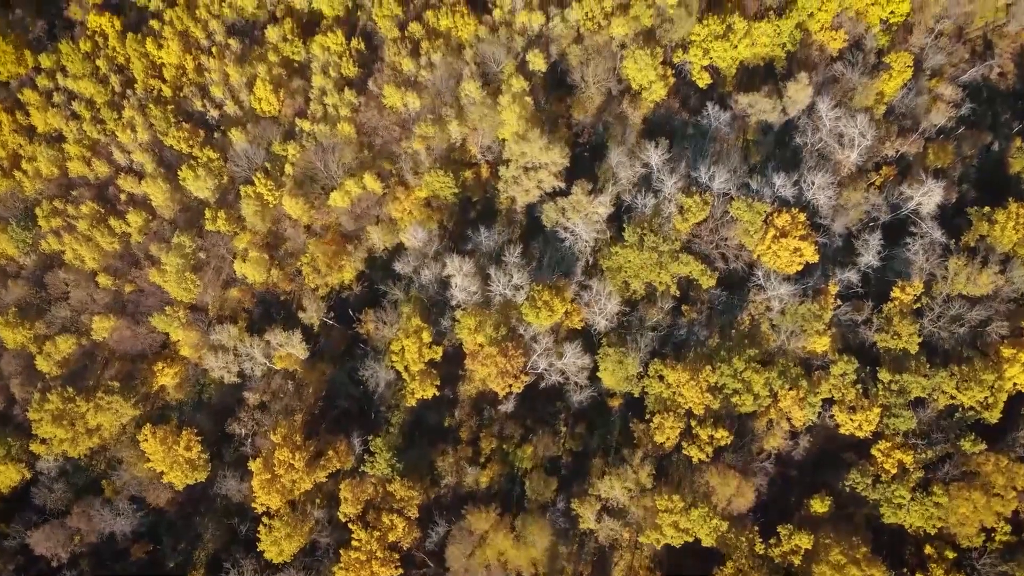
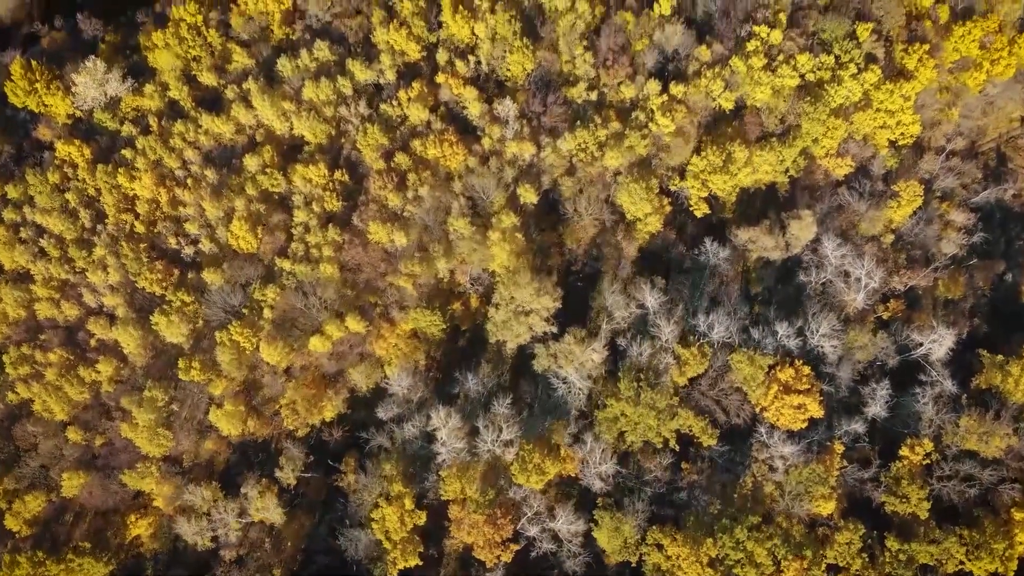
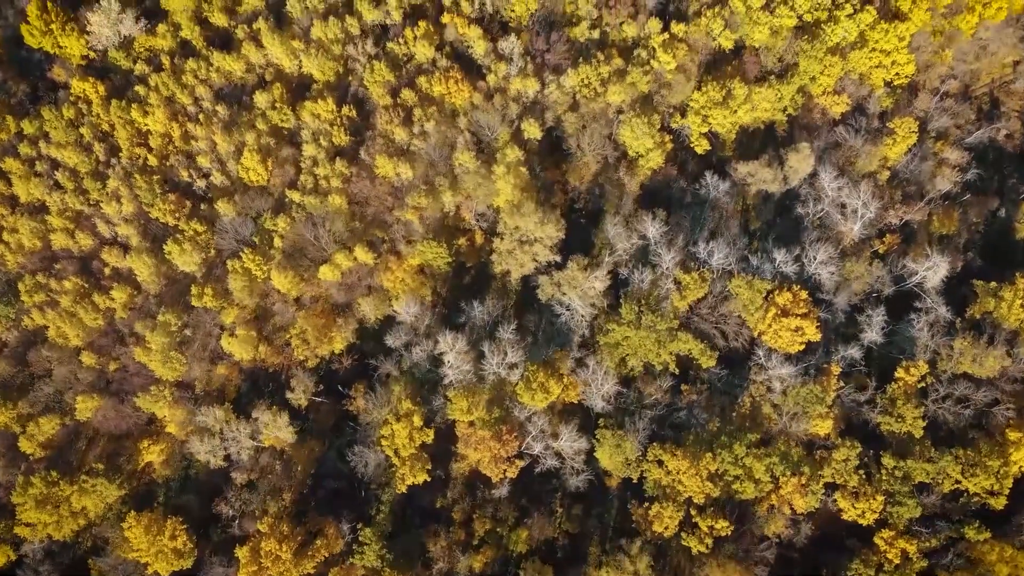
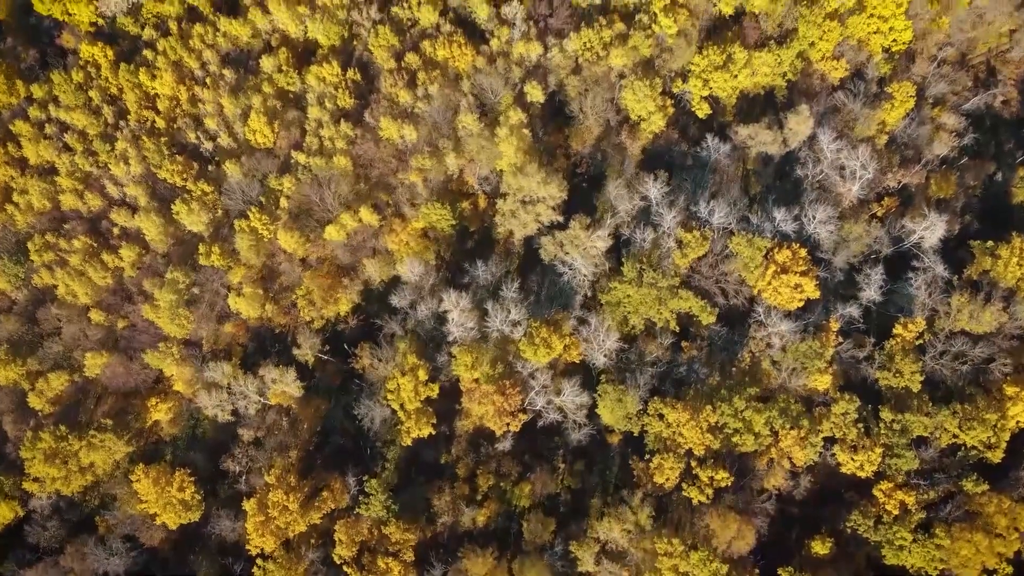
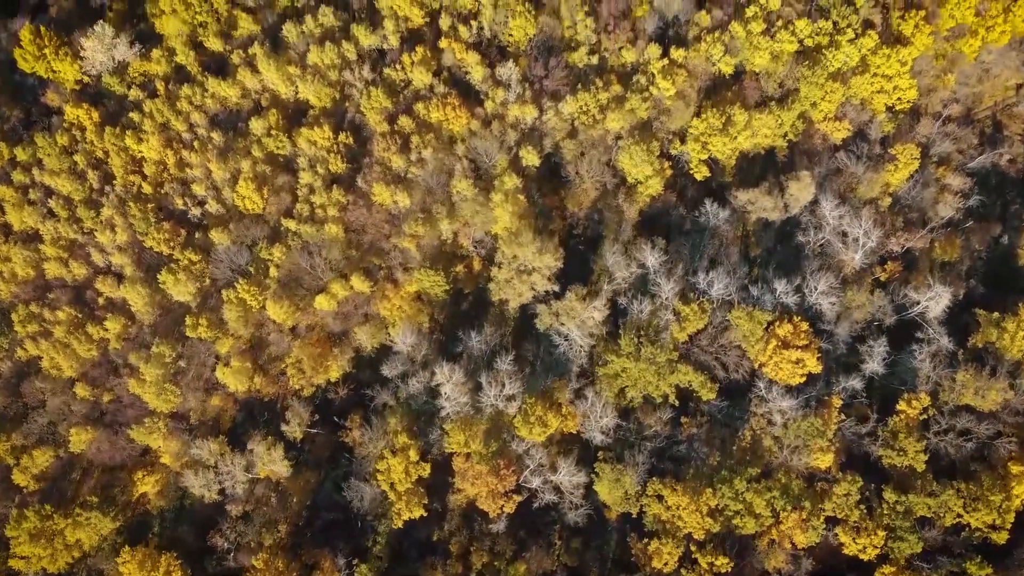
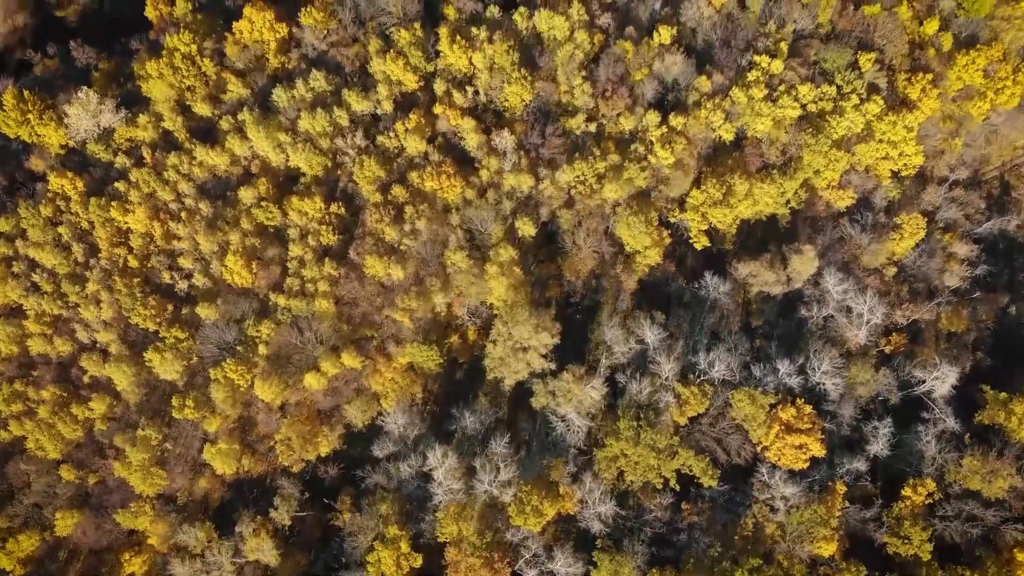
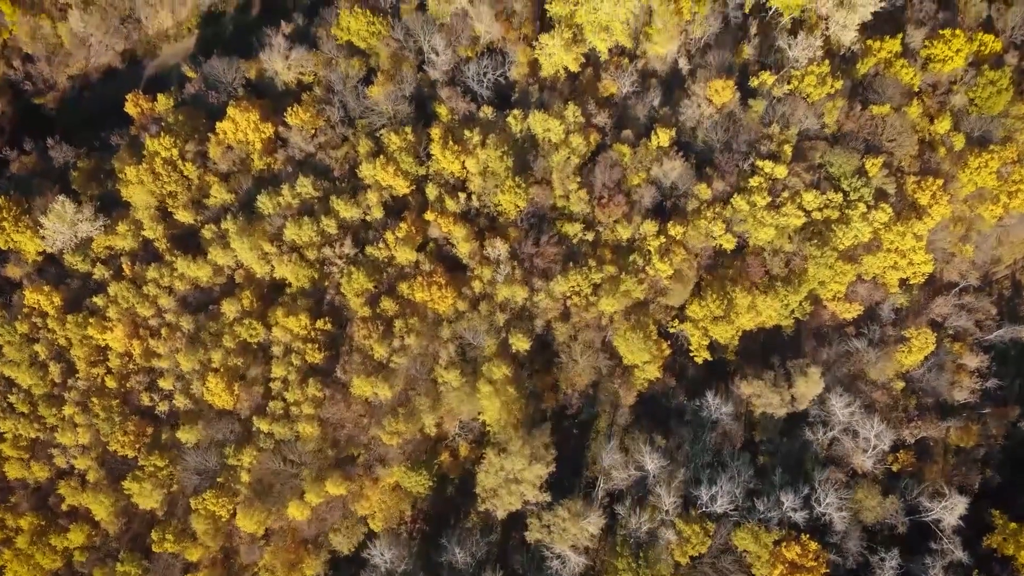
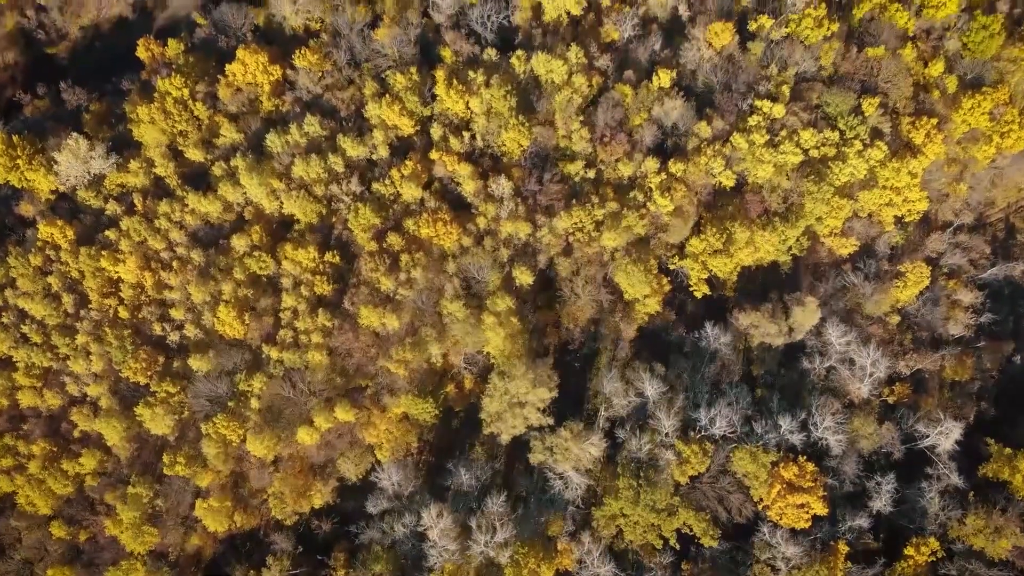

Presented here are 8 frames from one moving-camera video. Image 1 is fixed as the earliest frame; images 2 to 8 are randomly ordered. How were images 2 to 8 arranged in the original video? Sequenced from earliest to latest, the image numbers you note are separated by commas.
4, 3, 5, 2, 6, 8, 7
